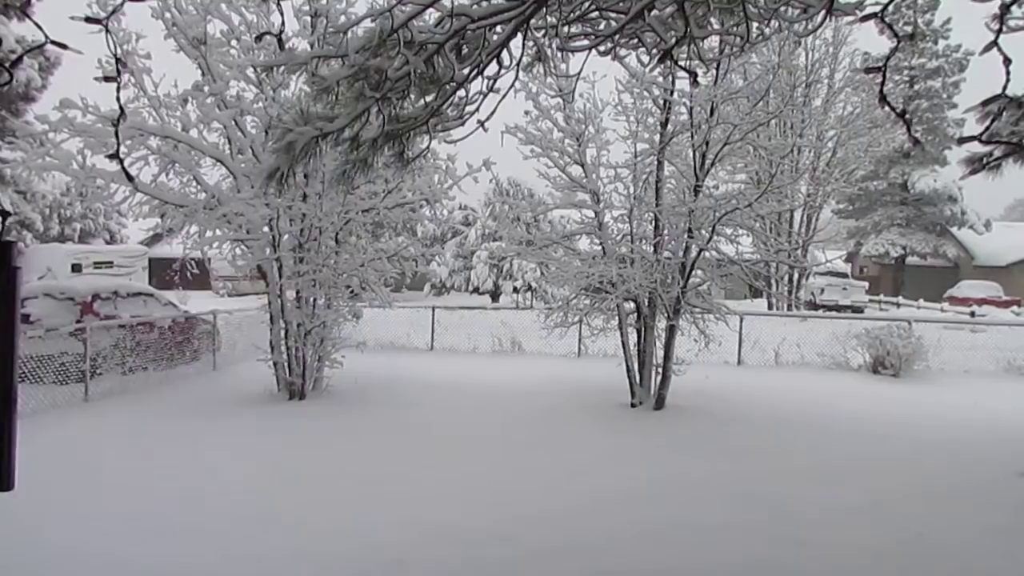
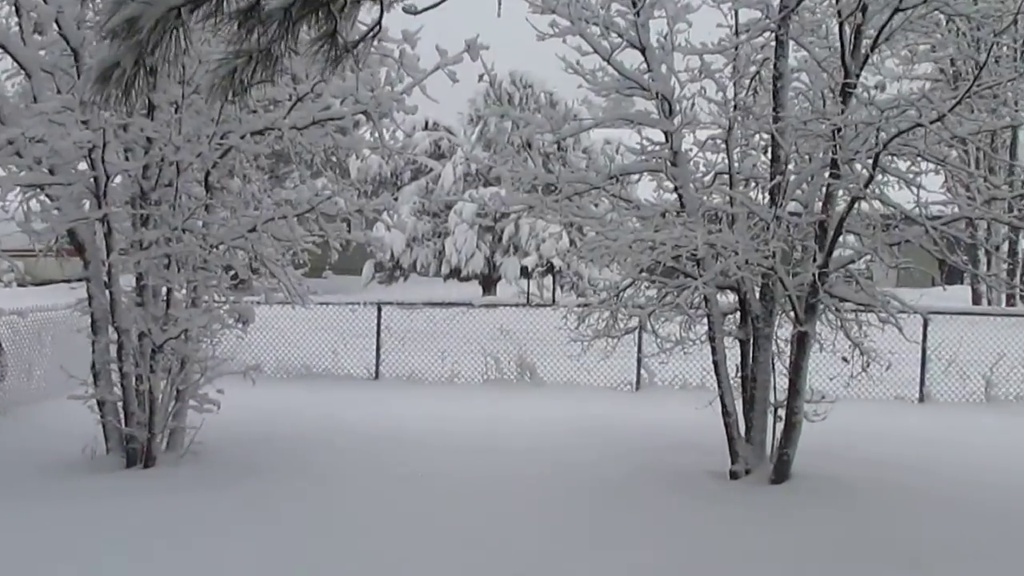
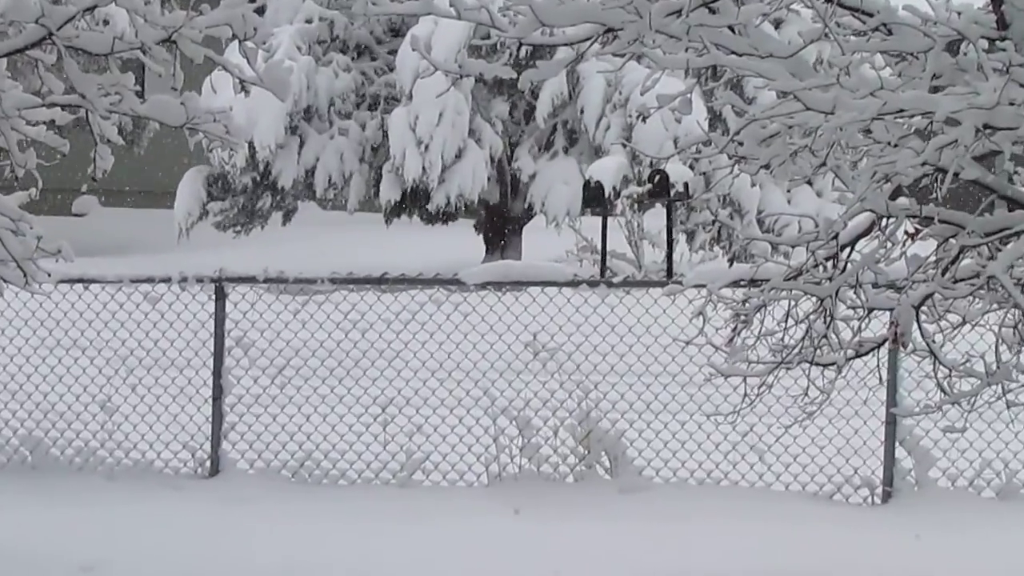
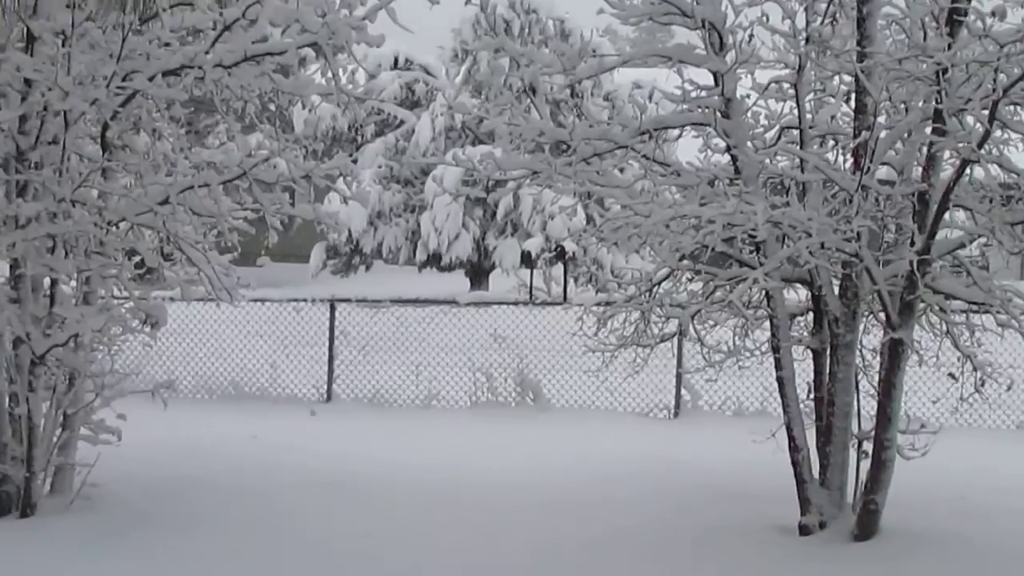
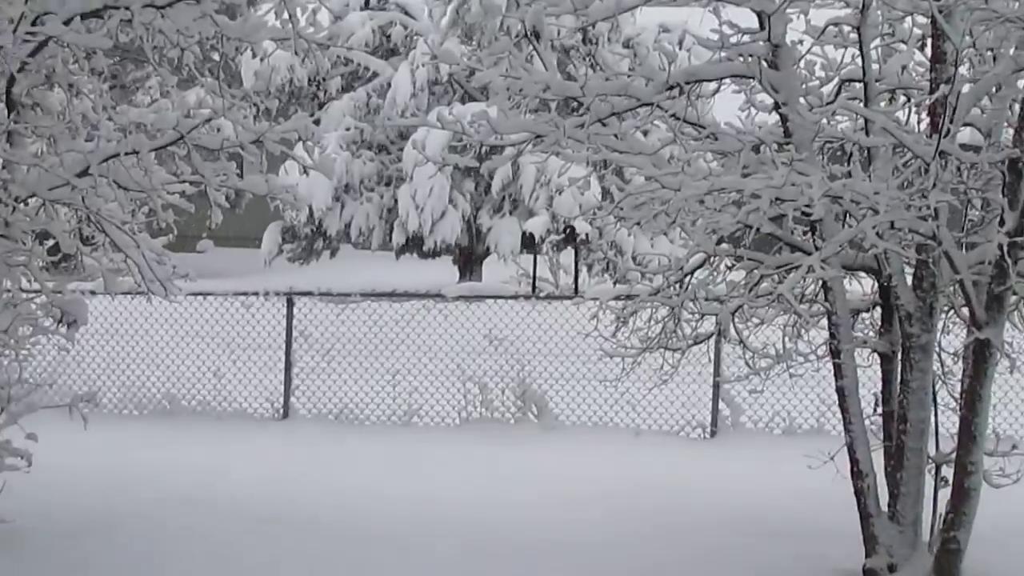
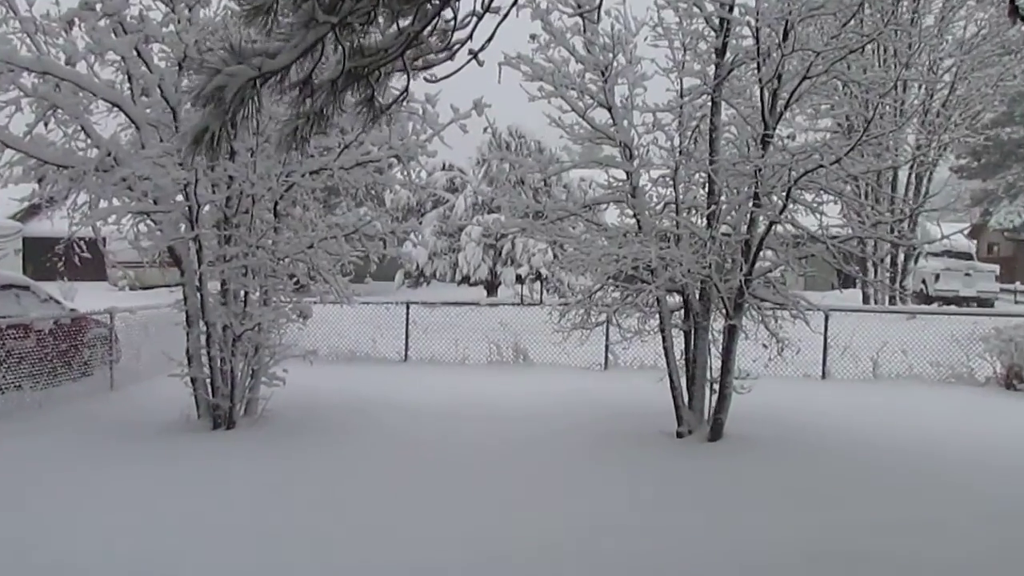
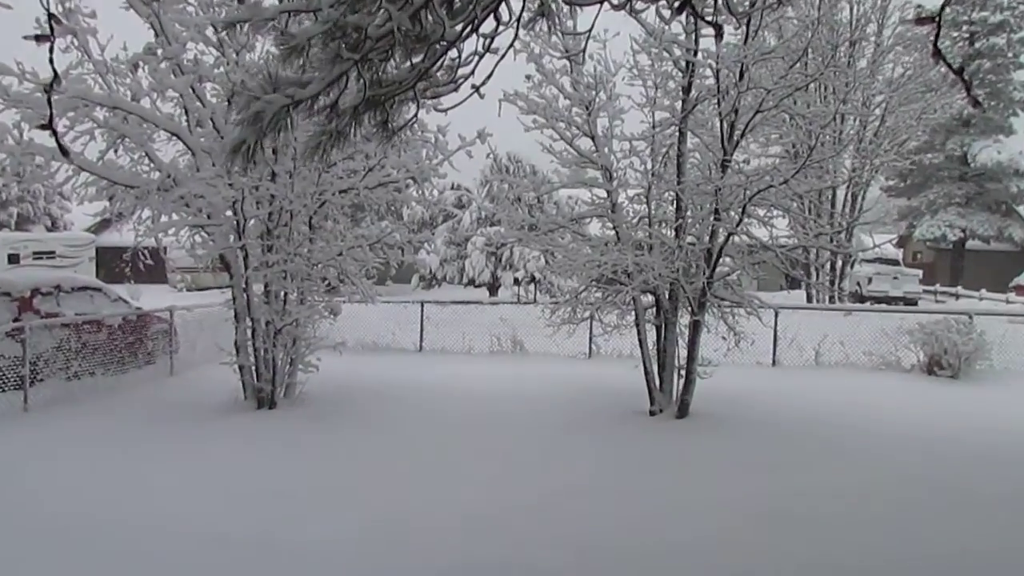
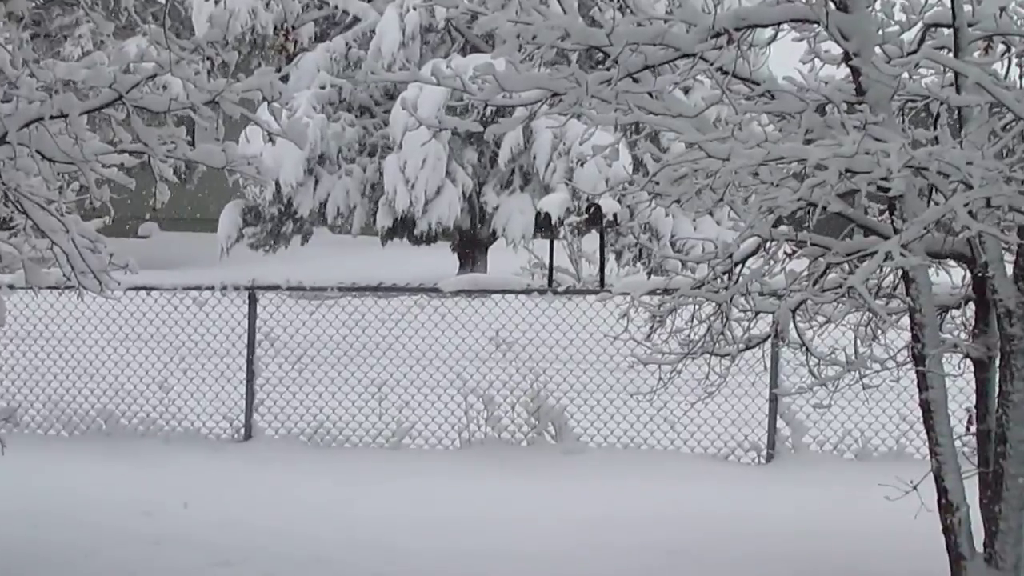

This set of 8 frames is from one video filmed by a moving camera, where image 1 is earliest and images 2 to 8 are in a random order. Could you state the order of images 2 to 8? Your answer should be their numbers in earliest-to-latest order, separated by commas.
7, 6, 2, 4, 5, 8, 3
